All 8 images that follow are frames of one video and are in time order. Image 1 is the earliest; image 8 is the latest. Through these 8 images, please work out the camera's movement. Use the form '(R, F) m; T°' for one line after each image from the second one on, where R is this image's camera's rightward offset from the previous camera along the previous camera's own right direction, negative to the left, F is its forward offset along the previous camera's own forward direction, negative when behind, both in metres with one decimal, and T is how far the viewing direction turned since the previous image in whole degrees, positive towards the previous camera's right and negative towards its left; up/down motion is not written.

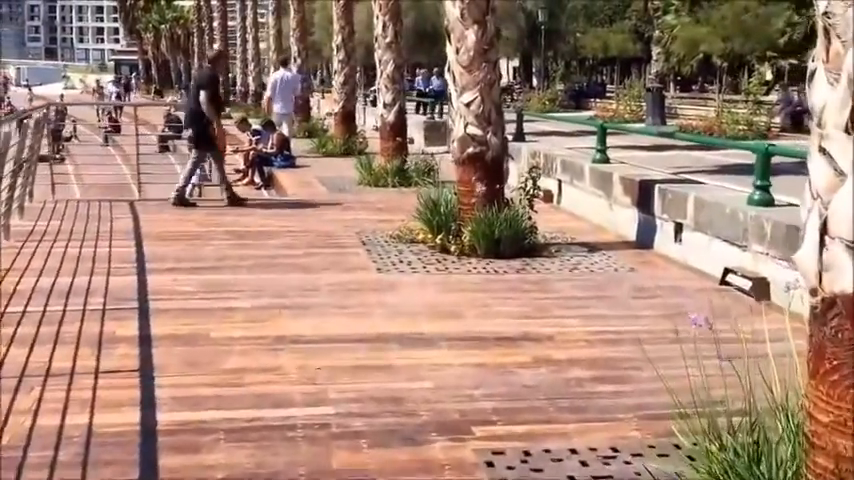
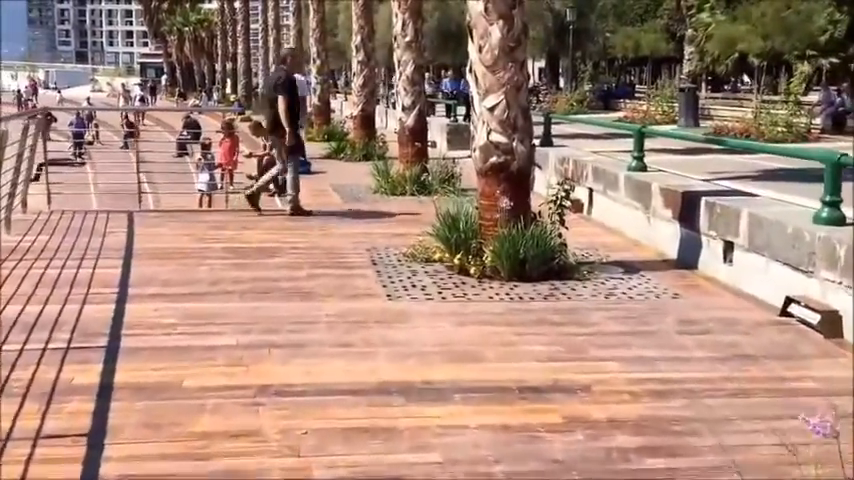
(+0.1, +1.1) m; -1°
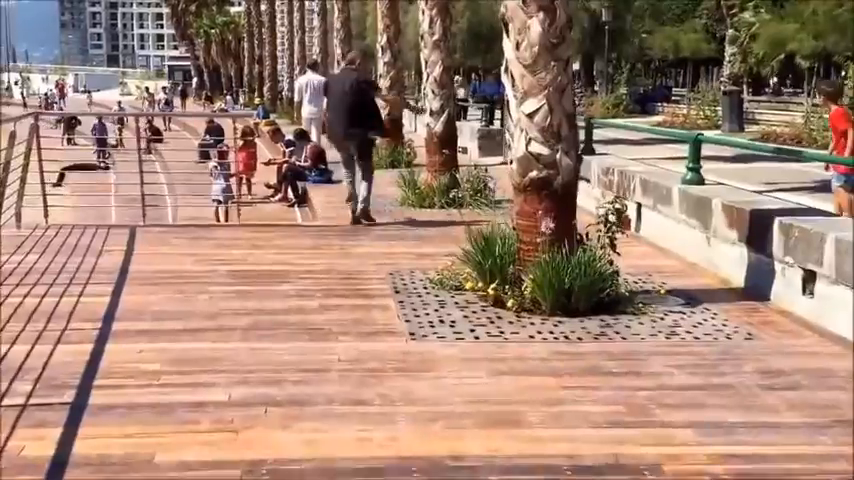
(0.0, +1.2) m; -2°
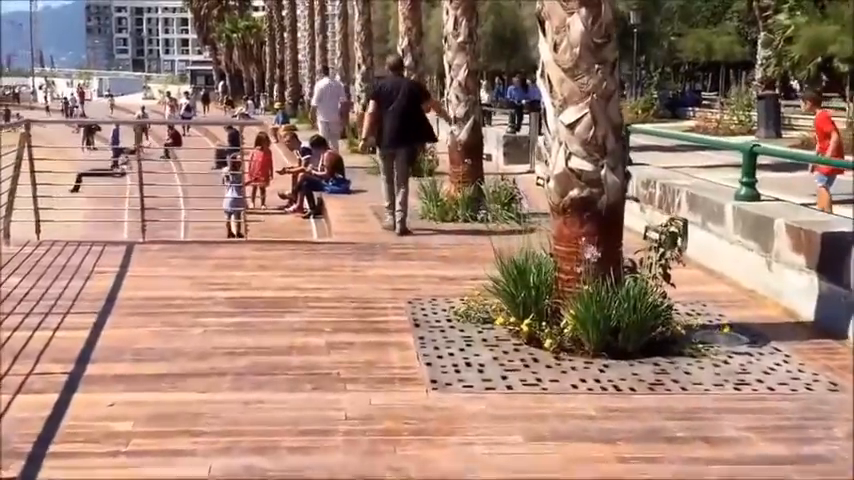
(0.0, +1.1) m; -1°
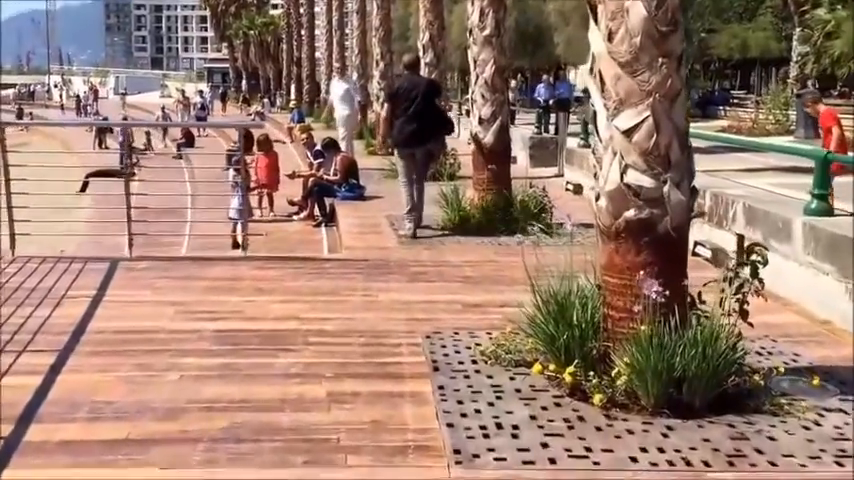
(0.0, +1.2) m; -1°
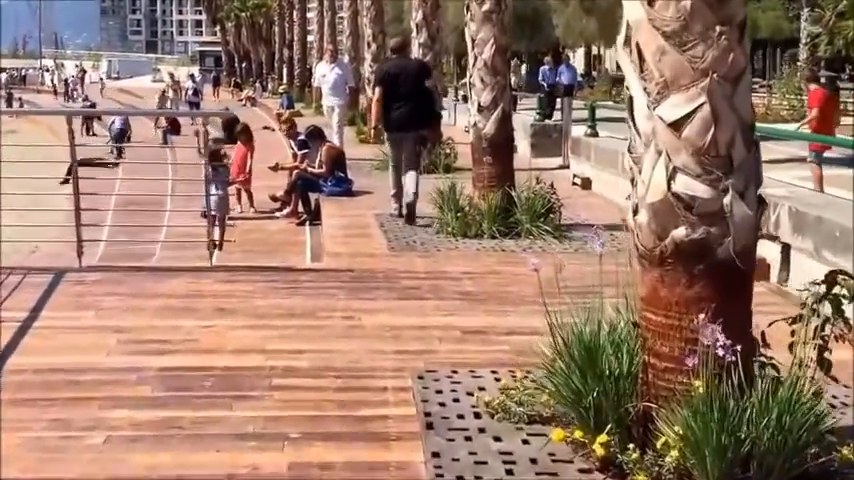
(0.0, +1.3) m; 0°
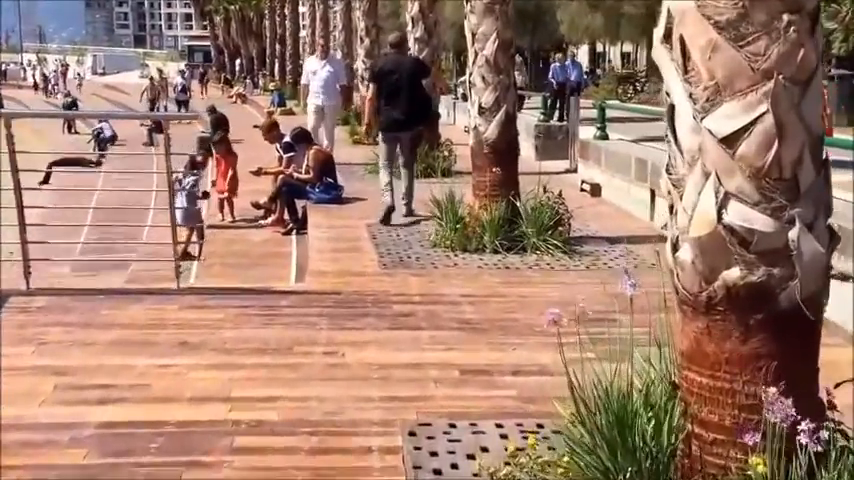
(0.0, +0.9) m; 0°
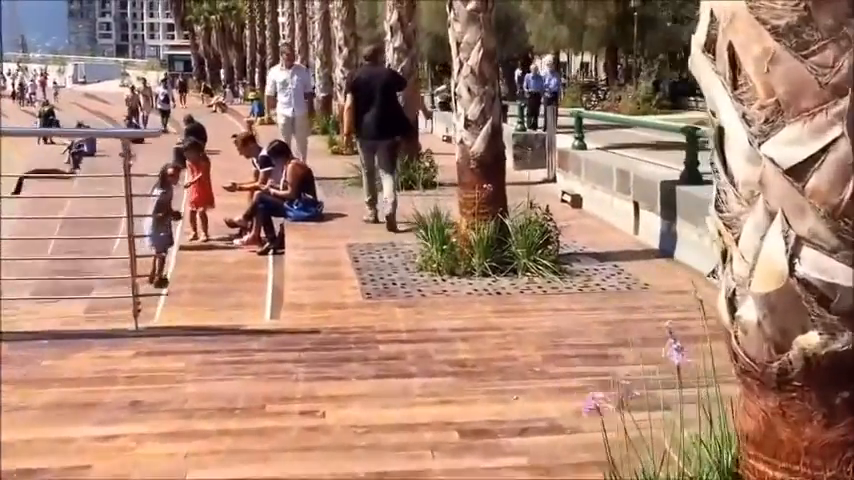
(0.0, +0.9) m; +1°
